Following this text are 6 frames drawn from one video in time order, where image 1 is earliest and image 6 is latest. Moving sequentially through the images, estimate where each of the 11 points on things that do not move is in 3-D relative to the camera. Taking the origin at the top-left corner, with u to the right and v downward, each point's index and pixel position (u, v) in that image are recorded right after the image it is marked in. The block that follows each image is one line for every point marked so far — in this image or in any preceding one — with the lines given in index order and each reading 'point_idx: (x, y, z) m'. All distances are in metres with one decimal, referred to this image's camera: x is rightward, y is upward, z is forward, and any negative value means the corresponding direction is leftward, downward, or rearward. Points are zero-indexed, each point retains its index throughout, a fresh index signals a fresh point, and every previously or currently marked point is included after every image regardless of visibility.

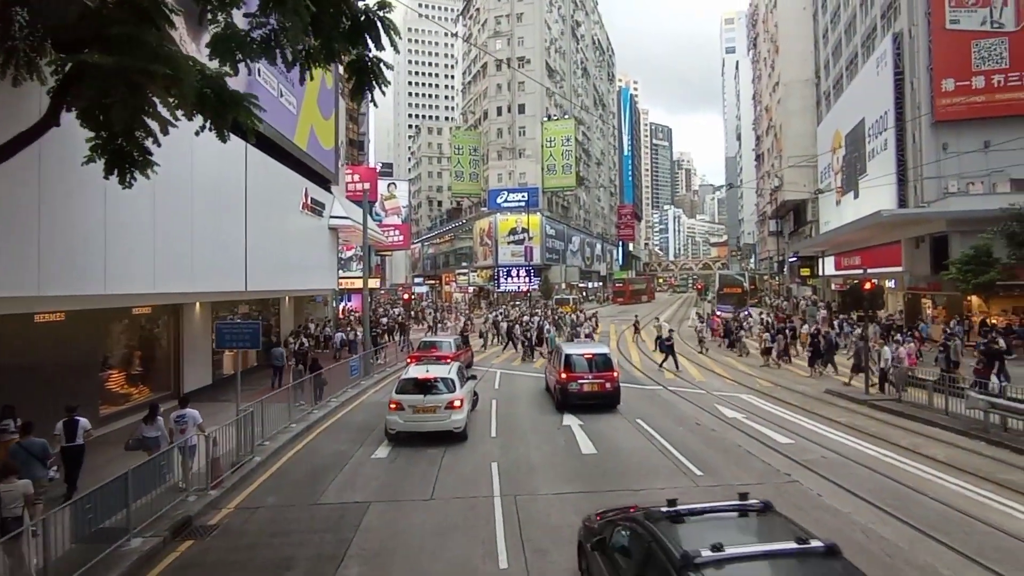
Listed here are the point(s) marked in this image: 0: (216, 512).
0: (-4.3, -3.3, +9.3) m
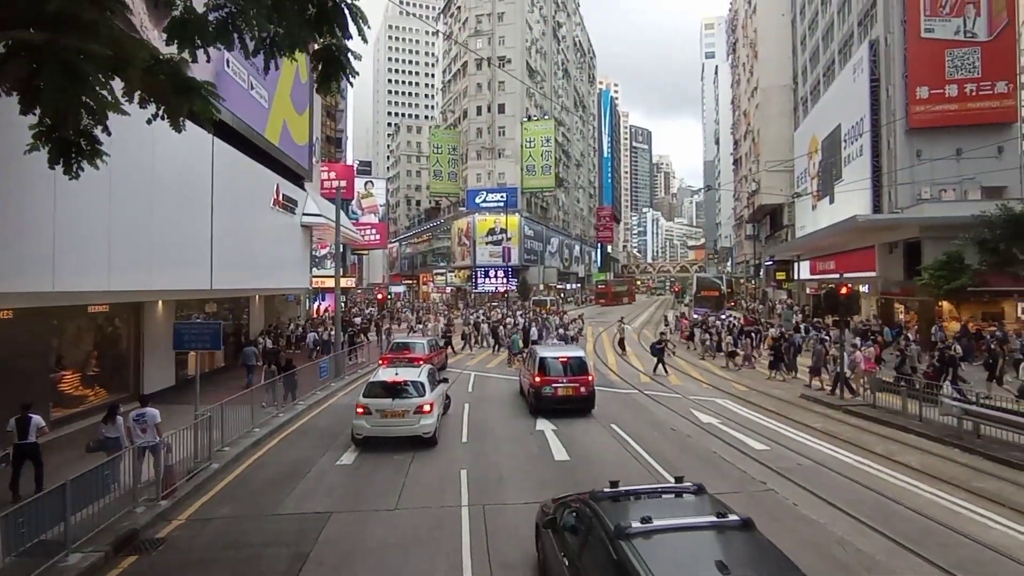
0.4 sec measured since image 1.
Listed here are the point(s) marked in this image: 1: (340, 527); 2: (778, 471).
0: (-4.7, -3.2, +8.8) m
1: (-2.3, -3.2, +8.6) m
2: (+4.6, -3.2, +11.0) m
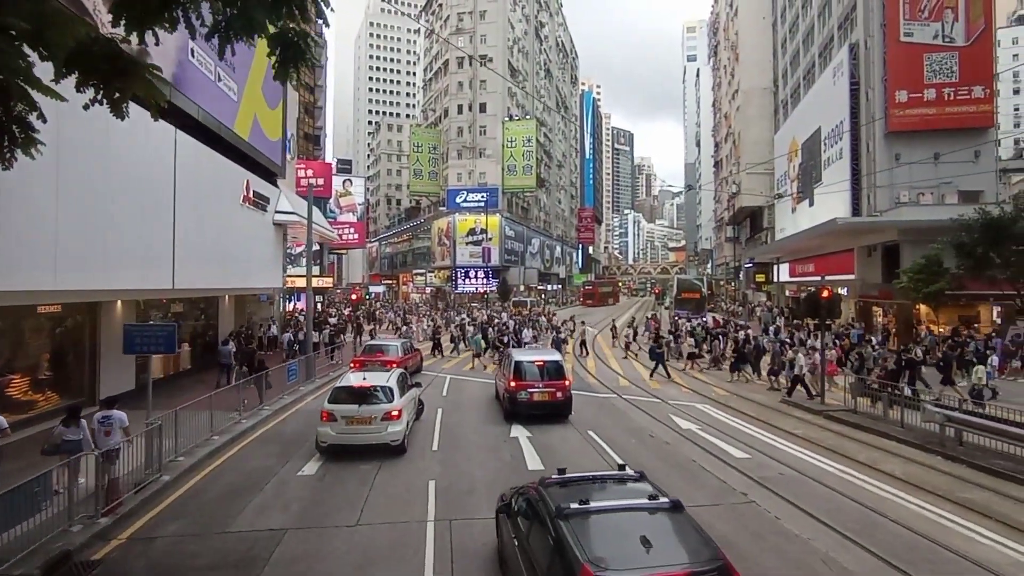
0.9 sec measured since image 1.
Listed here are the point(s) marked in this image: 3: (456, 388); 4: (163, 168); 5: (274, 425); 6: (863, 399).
0: (-5.2, -3.2, +8.1) m
1: (-2.7, -3.2, +8.0) m
2: (+4.1, -3.2, +10.6) m
3: (-1.8, -3.1, +19.9) m
4: (-9.2, +3.1, +16.7) m
5: (-5.6, -3.2, +14.9) m
6: (+9.0, -2.9, +16.4) m
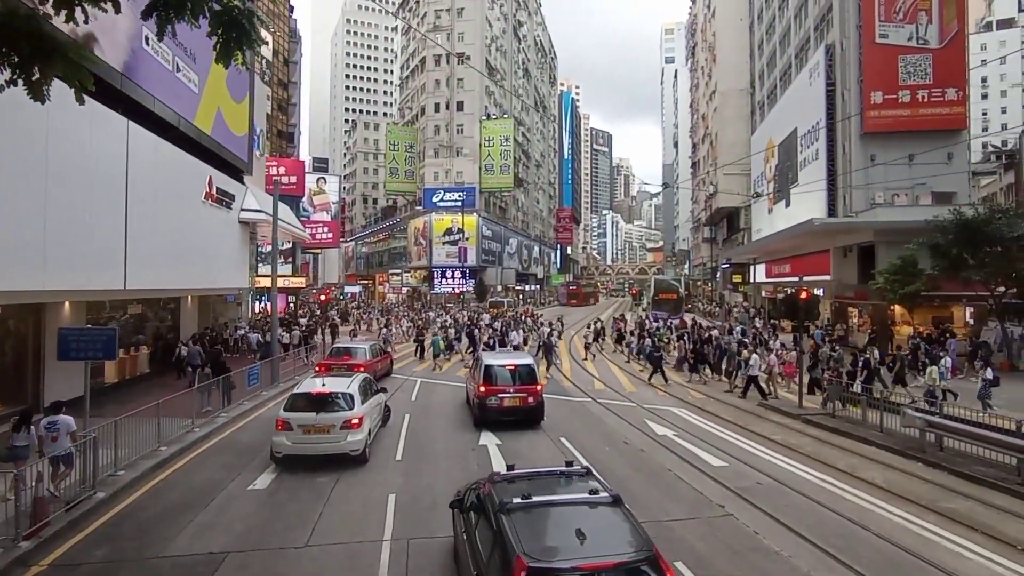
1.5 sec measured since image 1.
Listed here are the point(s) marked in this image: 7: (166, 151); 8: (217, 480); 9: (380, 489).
0: (-5.6, -3.3, +7.3) m
1: (-3.2, -3.2, +7.3) m
2: (+3.6, -3.2, +10.2) m
3: (-2.6, -3.2, +19.2) m
4: (-9.9, +3.1, +15.8) m
5: (-6.3, -3.2, +14.1) m
6: (+8.3, -2.9, +16.1) m
7: (-10.3, +4.1, +19.1) m
8: (-5.0, -3.2, +10.7) m
9: (-2.1, -3.3, +10.3) m
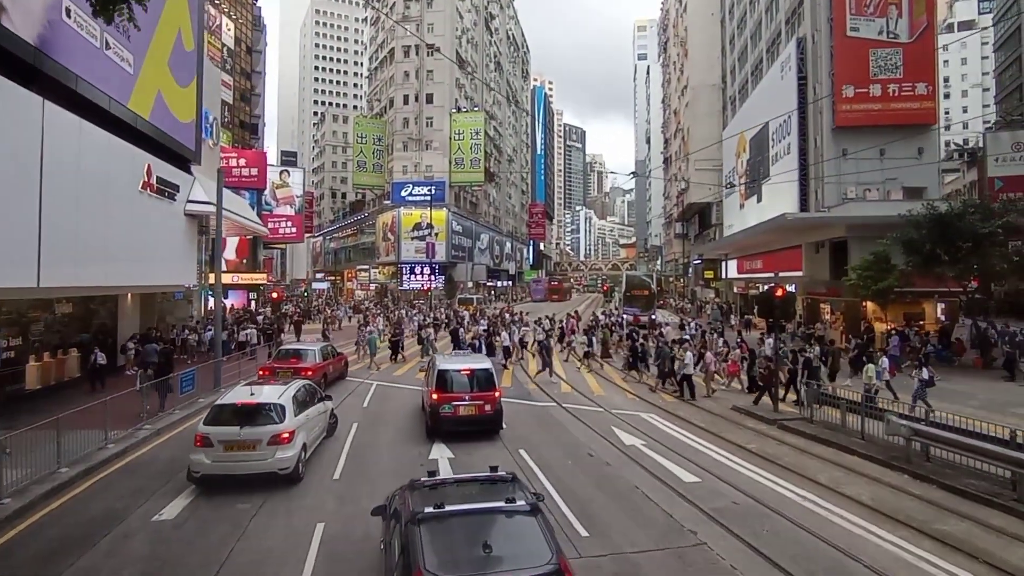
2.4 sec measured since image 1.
0: (-6.2, -3.3, +5.9) m
1: (-3.8, -3.3, +6.0) m
2: (+2.8, -3.2, +9.1) m
3: (-3.7, -3.1, +17.9) m
4: (-10.8, +3.1, +14.1) m
5: (-7.2, -3.2, +12.7) m
6: (+7.3, -2.8, +15.2) m
7: (-11.5, +4.1, +17.4) m
8: (-5.7, -3.2, +9.3) m
9: (-2.9, -3.2, +9.1) m
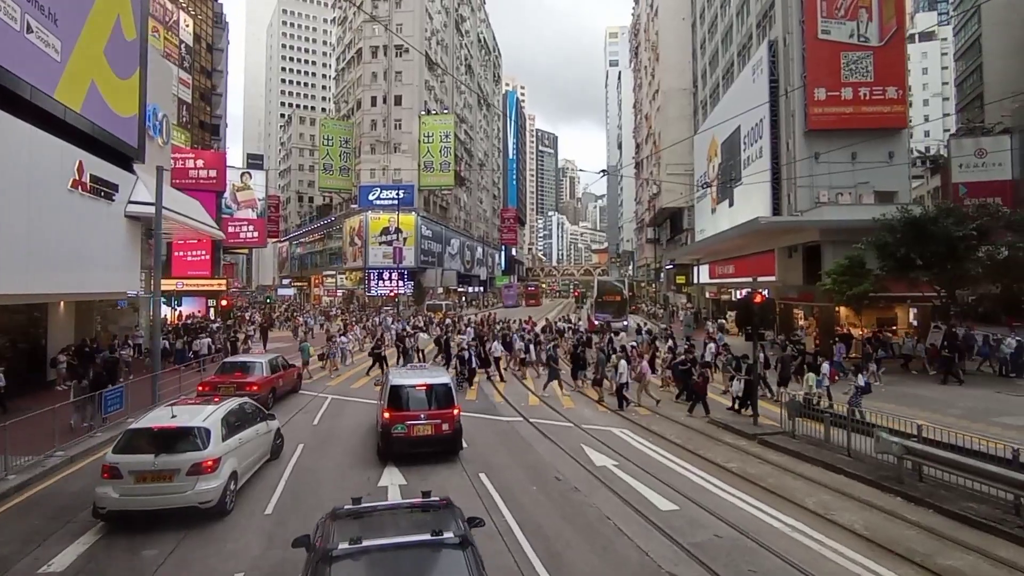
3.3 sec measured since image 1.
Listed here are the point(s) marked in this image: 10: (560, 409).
0: (-6.7, -3.4, +4.5) m
1: (-4.2, -3.3, +4.6) m
2: (+2.3, -3.3, +8.0) m
3: (-4.7, -3.3, +16.6) m
4: (-11.6, +3.0, +12.5) m
5: (-7.9, -3.3, +11.2) m
6: (+6.5, -2.9, +14.3) m
7: (-12.4, +4.0, +15.8) m
8: (-6.3, -3.3, +7.9) m
9: (-3.5, -3.3, +7.7) m
10: (+1.4, -3.4, +18.2) m
